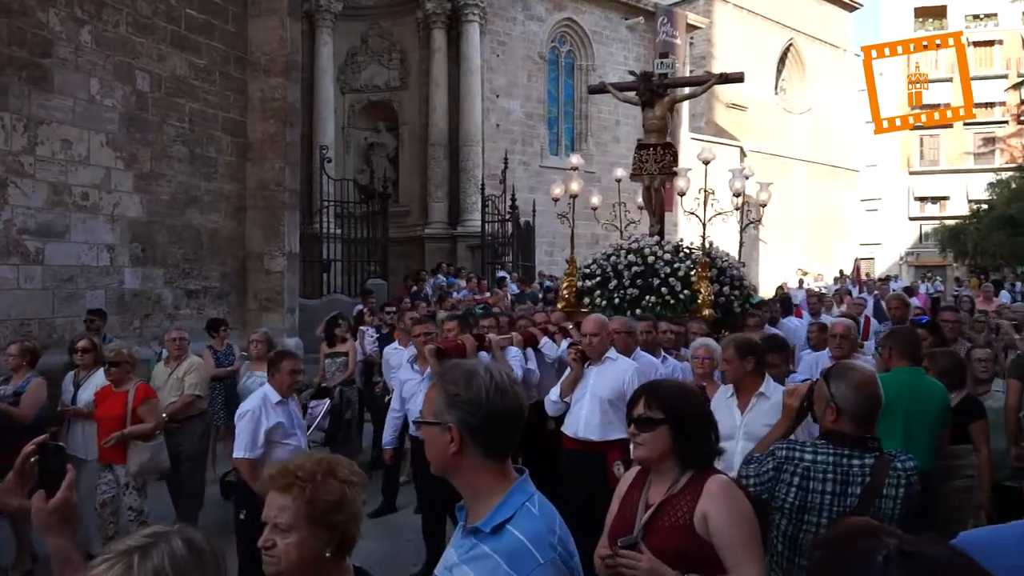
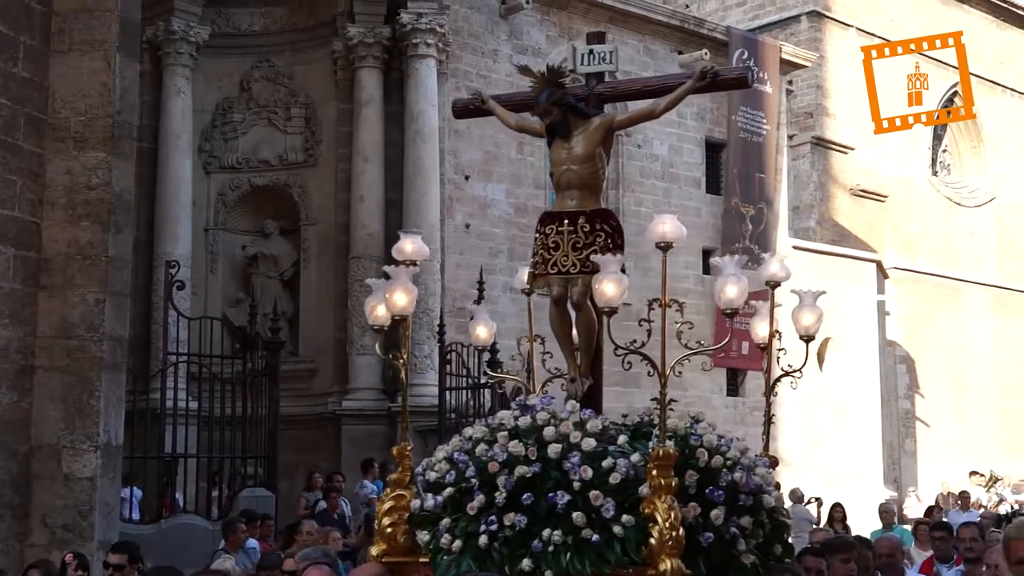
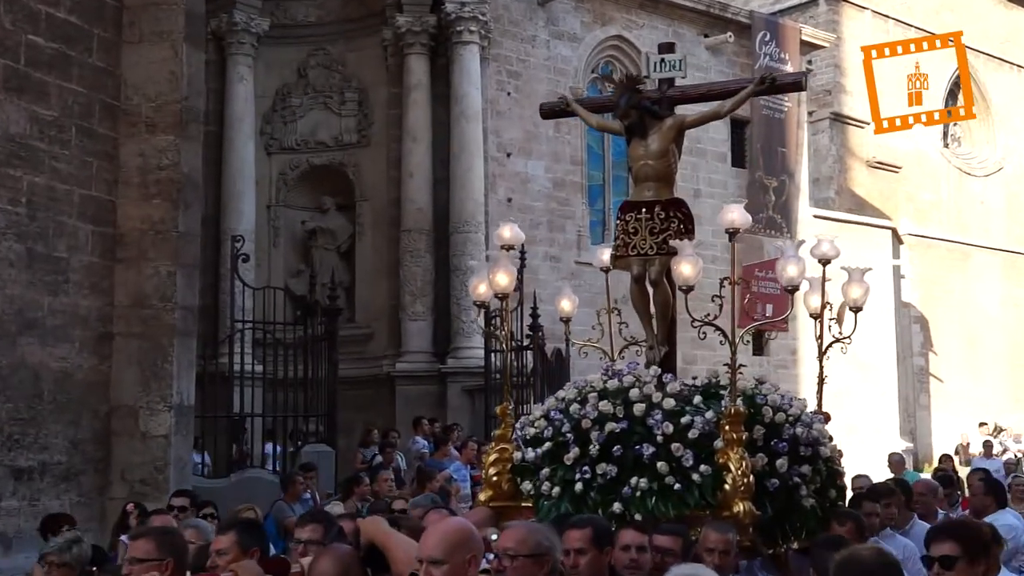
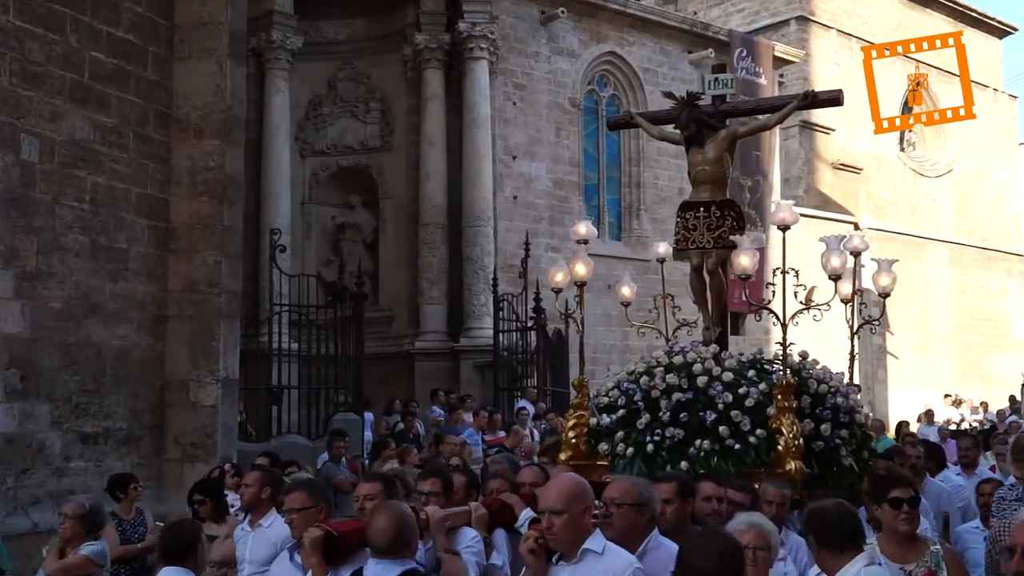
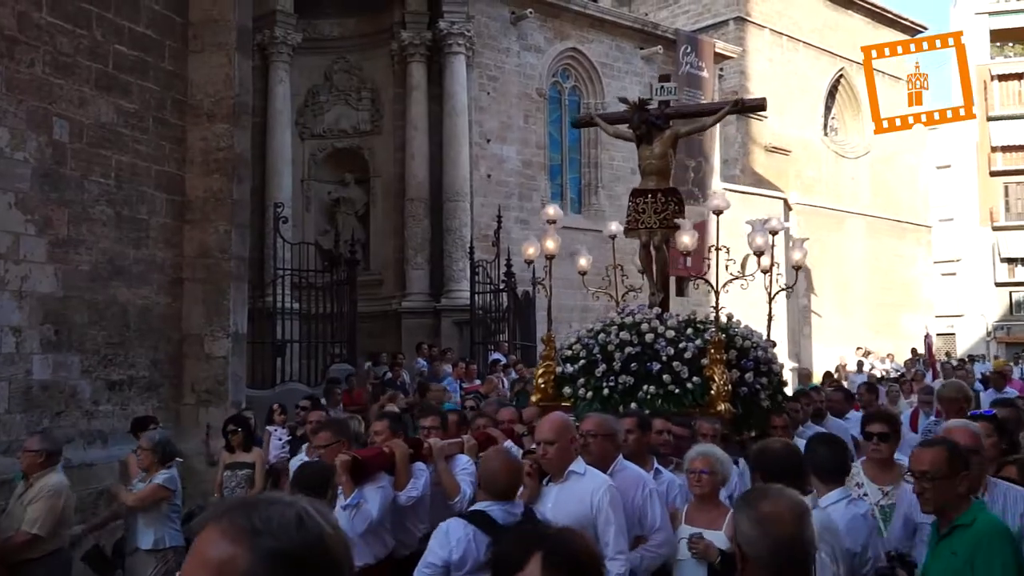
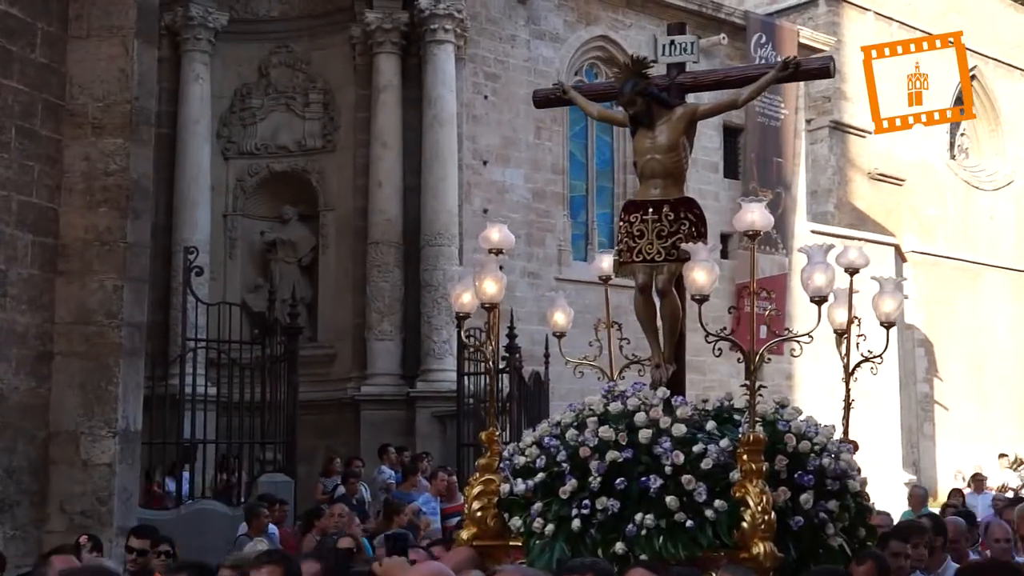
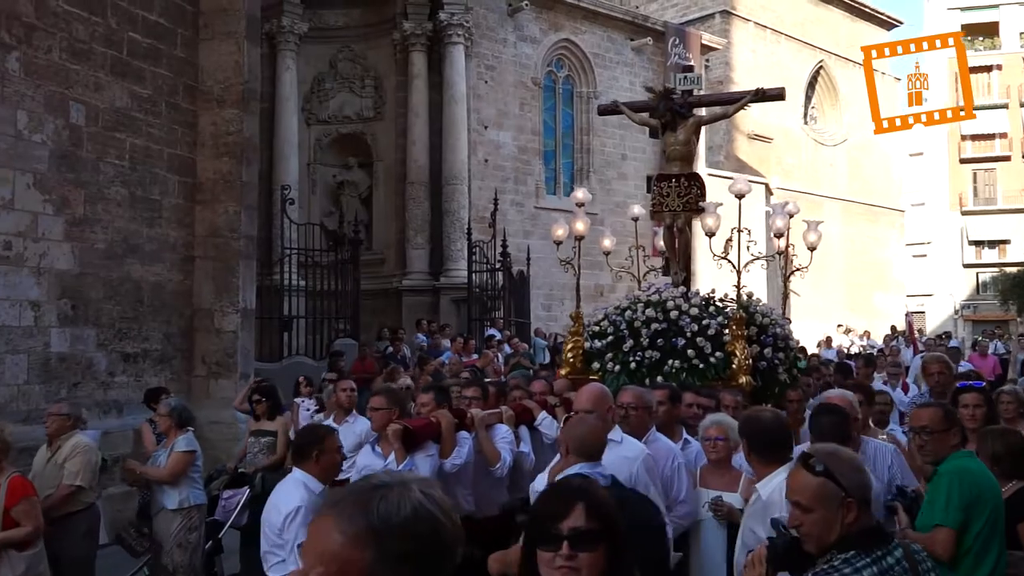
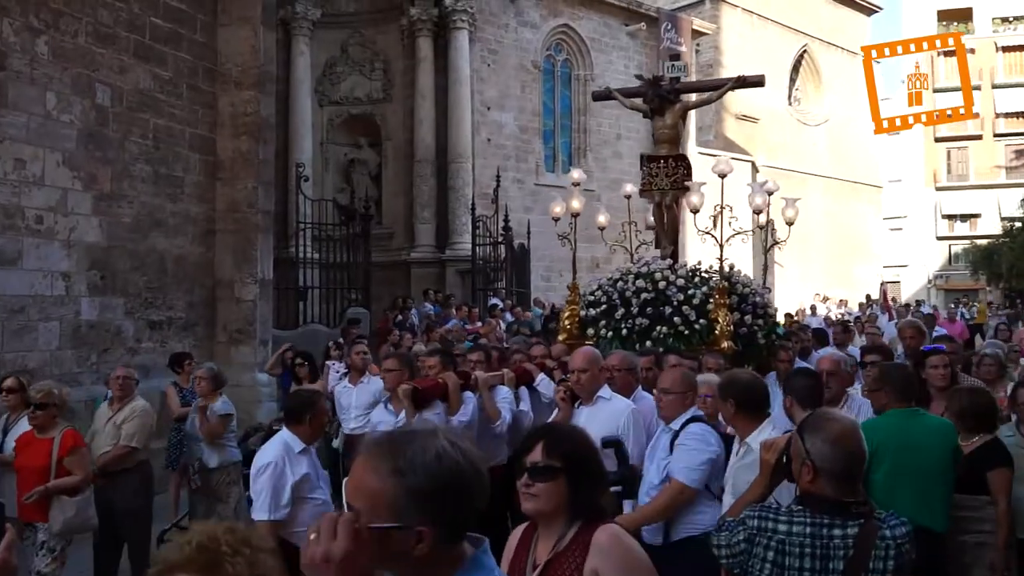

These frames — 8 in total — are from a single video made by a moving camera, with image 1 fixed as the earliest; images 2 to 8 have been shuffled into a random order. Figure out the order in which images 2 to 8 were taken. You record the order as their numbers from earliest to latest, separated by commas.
8, 7, 5, 4, 3, 6, 2
